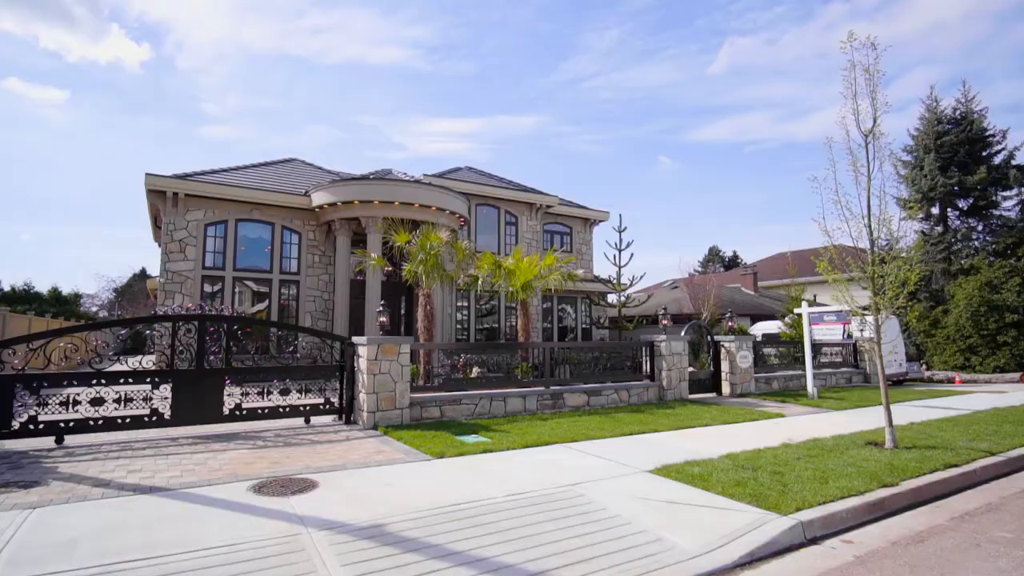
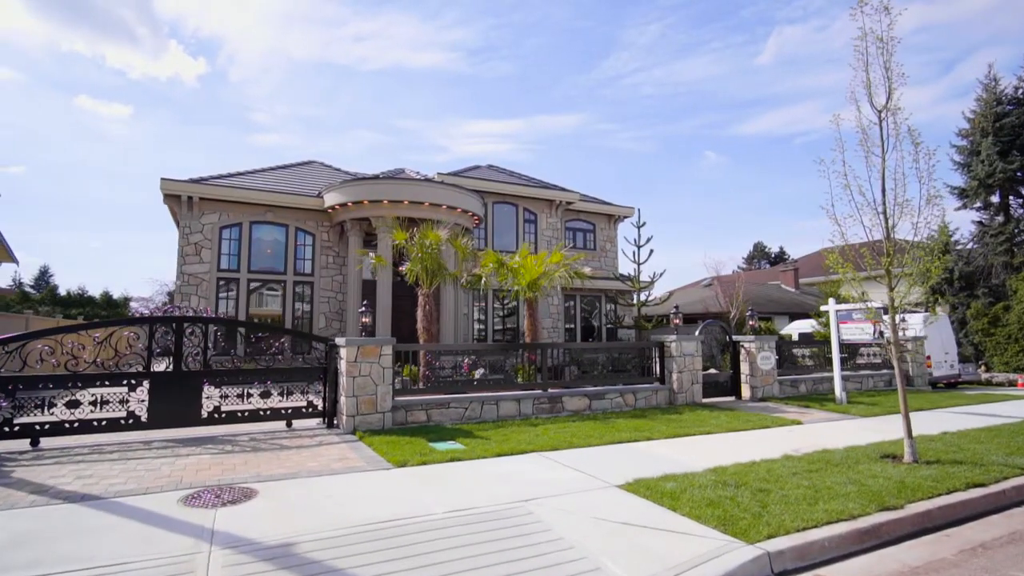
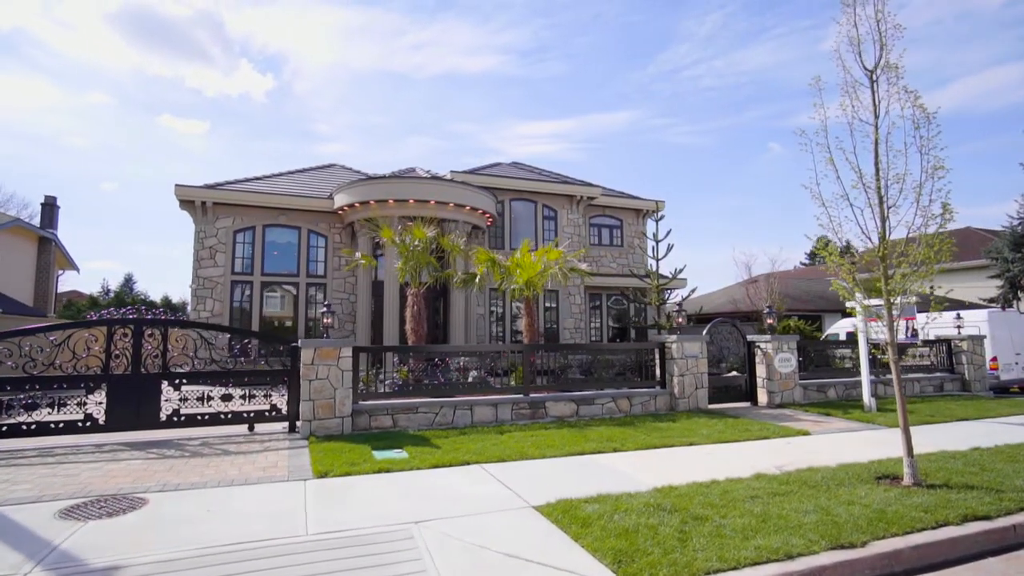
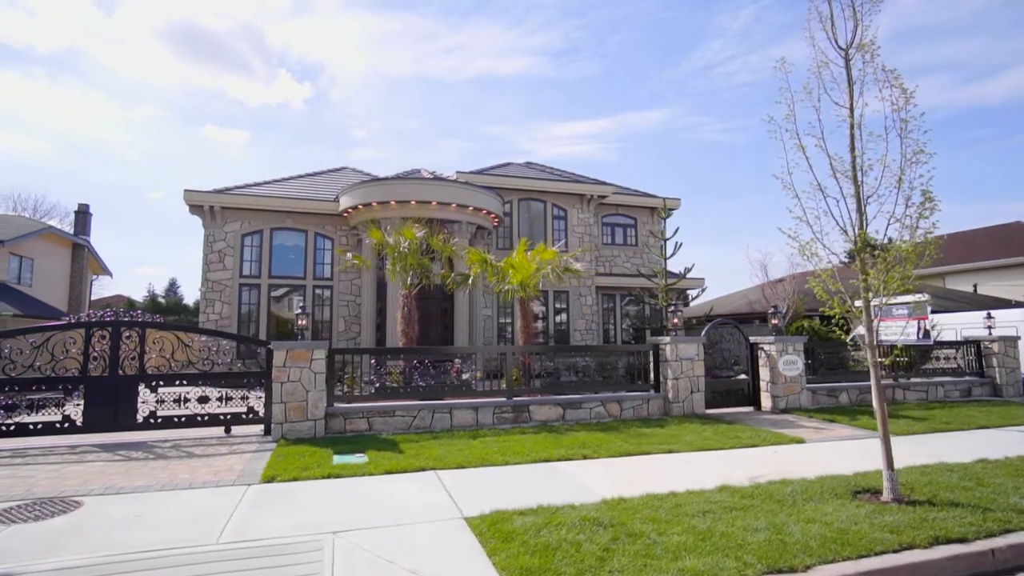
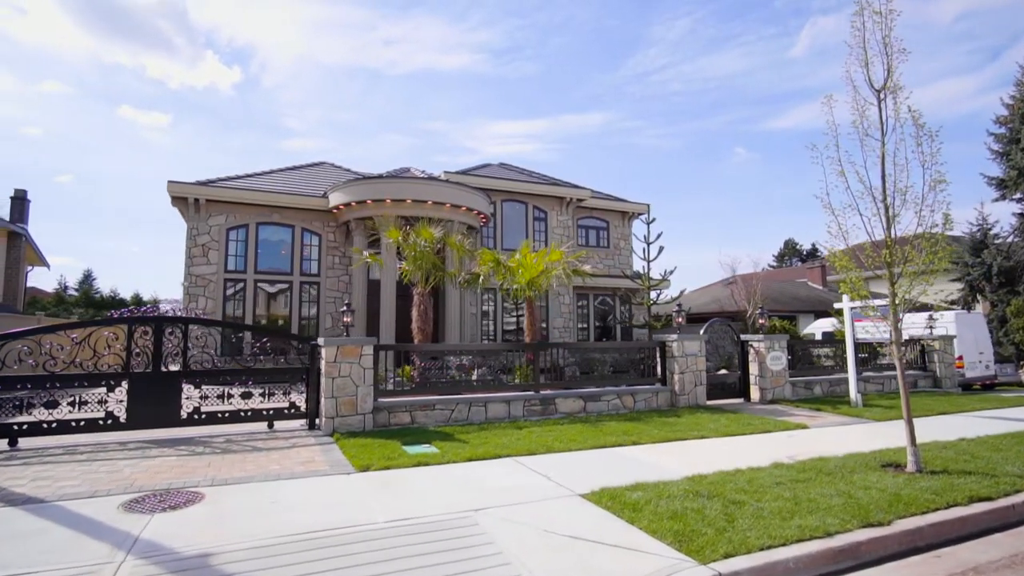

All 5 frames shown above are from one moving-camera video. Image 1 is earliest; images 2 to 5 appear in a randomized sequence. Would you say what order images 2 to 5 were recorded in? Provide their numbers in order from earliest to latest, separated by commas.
2, 5, 3, 4
